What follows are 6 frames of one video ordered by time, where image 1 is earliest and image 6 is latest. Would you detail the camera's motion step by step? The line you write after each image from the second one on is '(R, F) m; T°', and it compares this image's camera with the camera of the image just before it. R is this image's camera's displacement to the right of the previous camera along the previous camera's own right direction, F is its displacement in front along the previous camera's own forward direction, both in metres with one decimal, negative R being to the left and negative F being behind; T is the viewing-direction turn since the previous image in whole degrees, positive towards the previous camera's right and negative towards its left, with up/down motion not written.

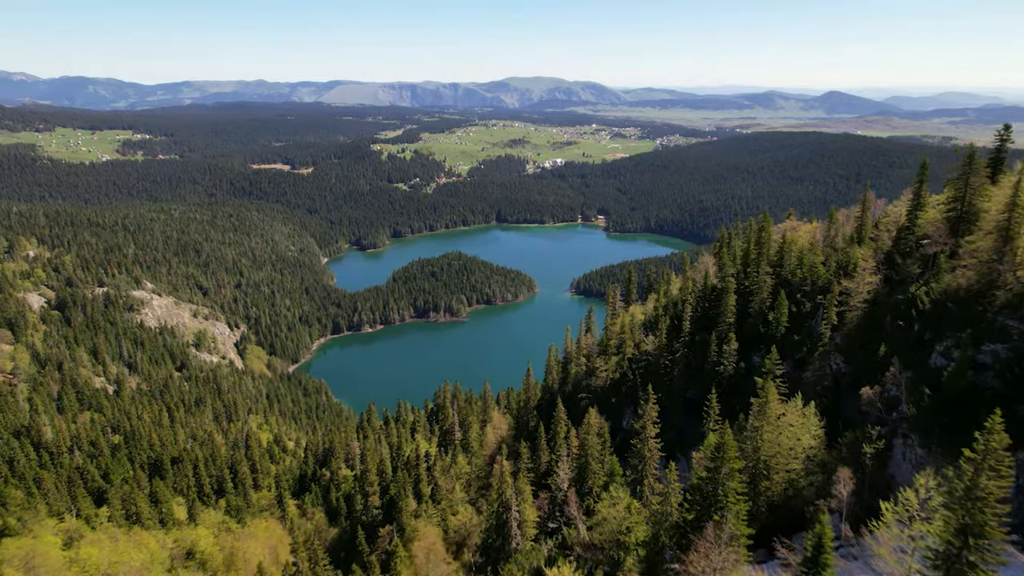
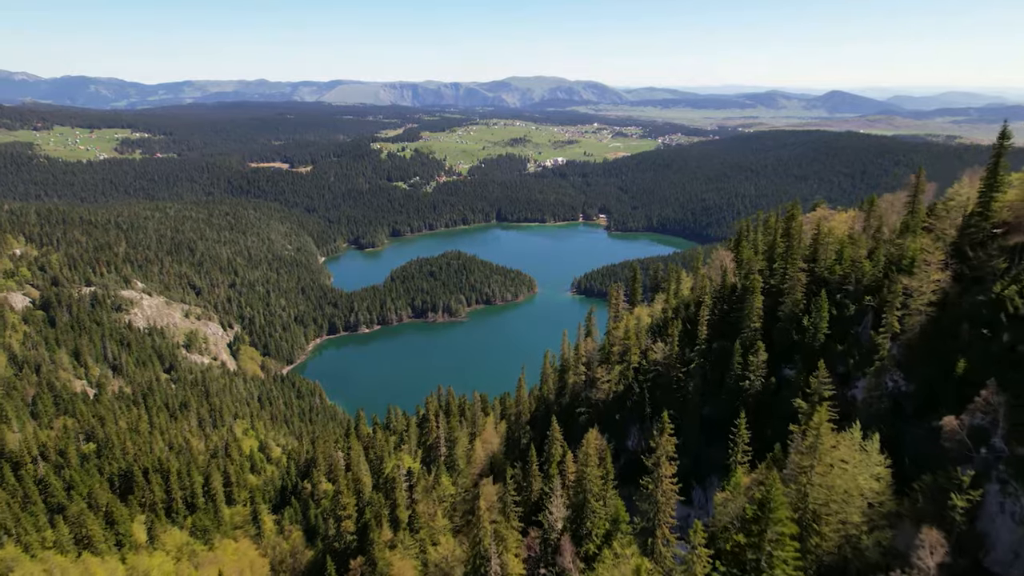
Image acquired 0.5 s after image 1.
(+0.5, +3.9) m; 0°
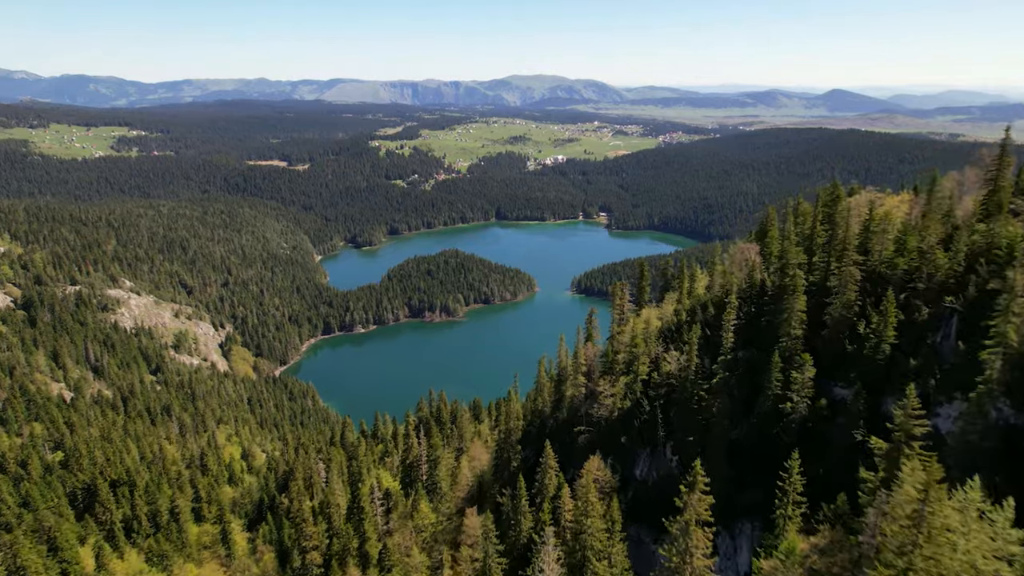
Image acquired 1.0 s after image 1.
(+0.5, +4.1) m; 0°
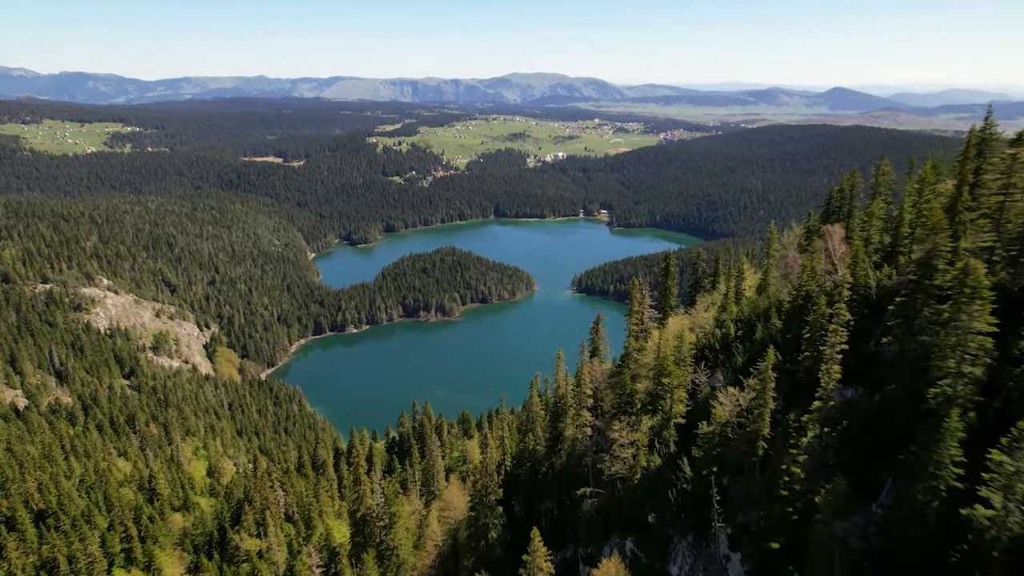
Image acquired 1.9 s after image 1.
(+0.6, +7.4) m; 0°
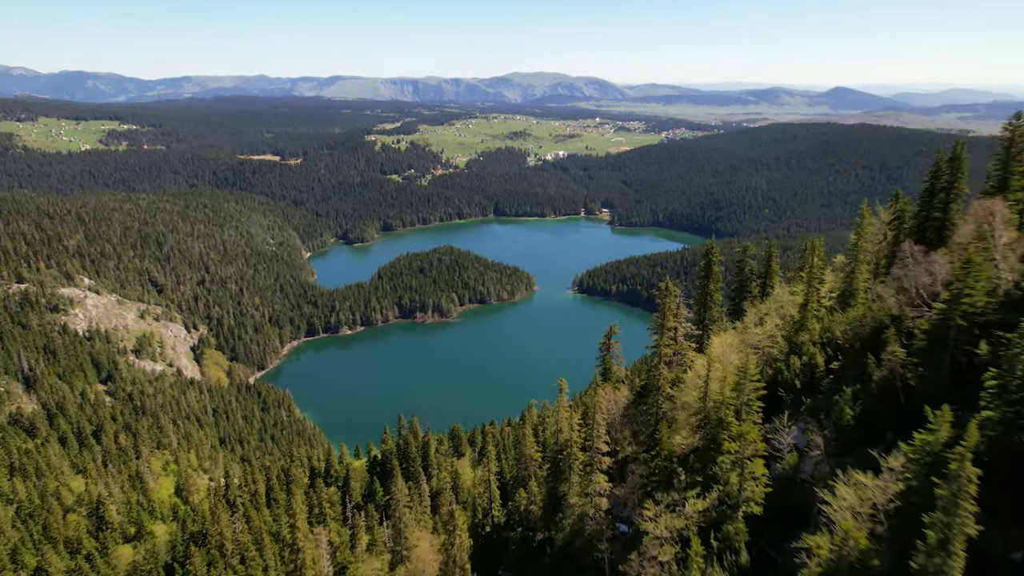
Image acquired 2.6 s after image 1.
(+0.4, +5.9) m; 0°
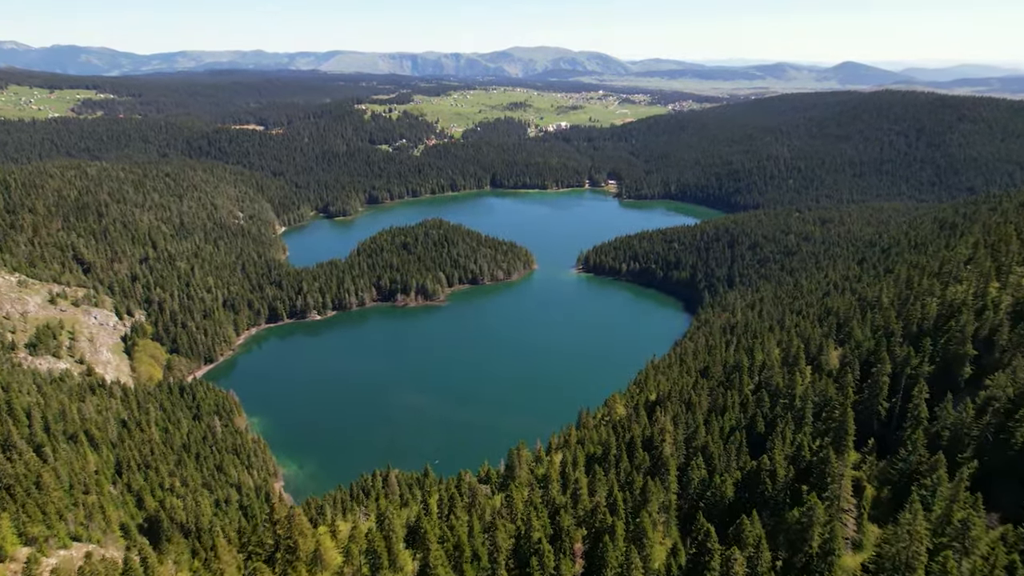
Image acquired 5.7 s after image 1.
(+1.4, +26.6) m; 0°
